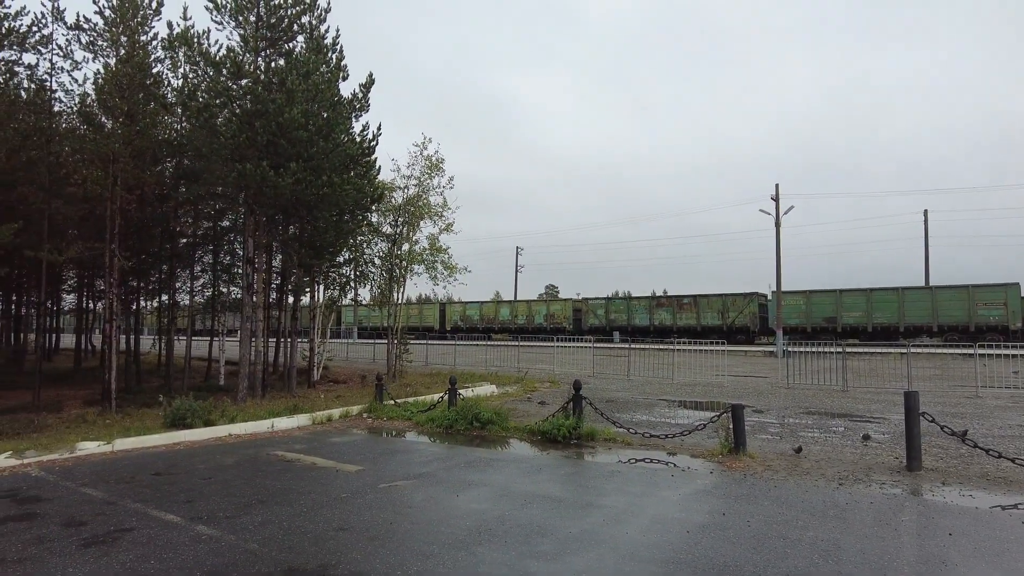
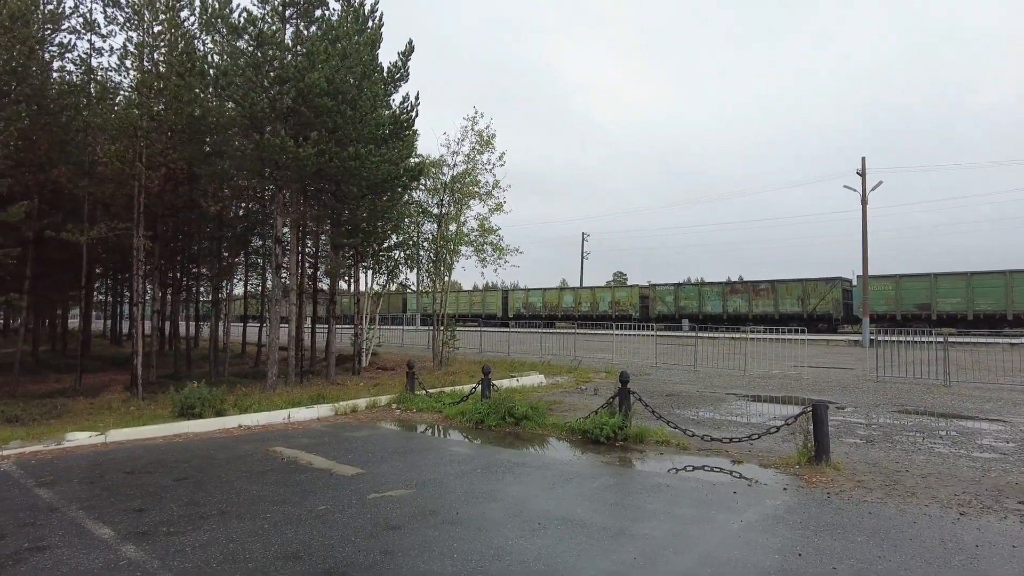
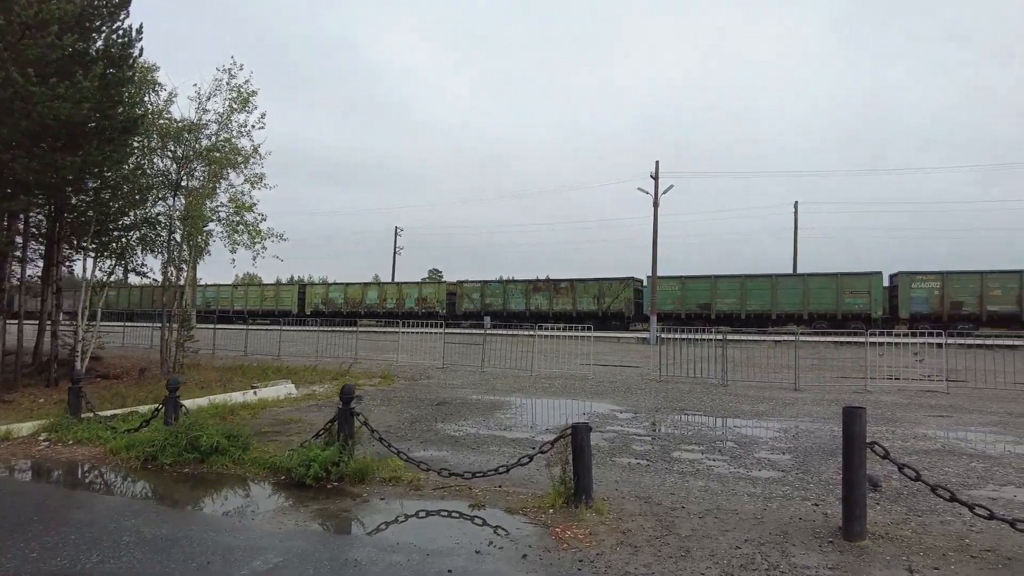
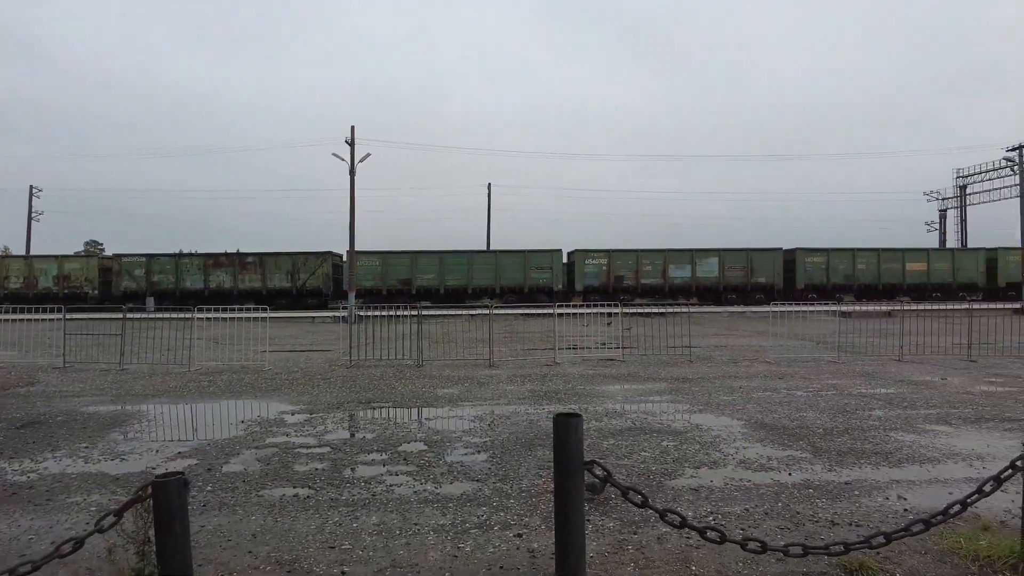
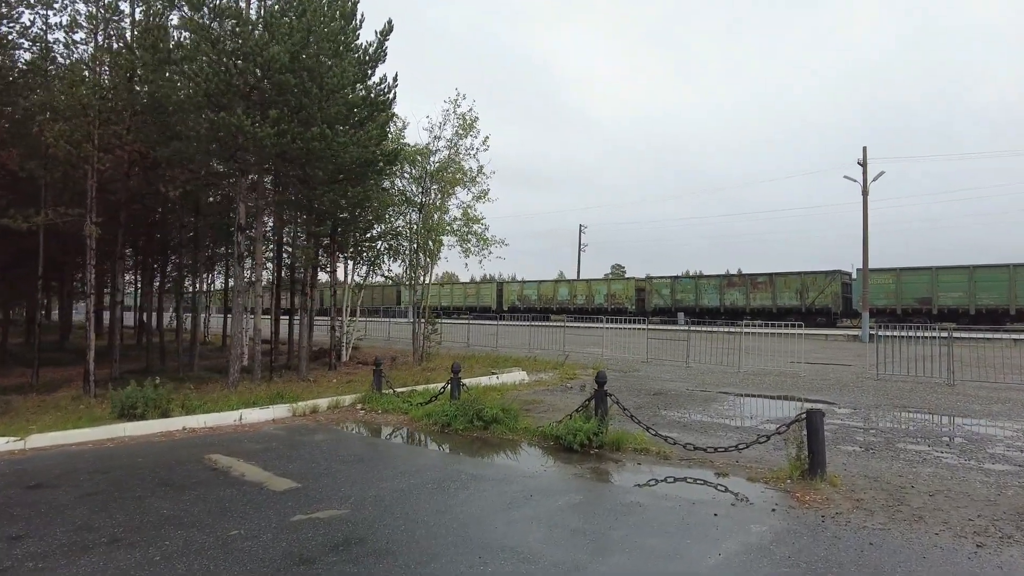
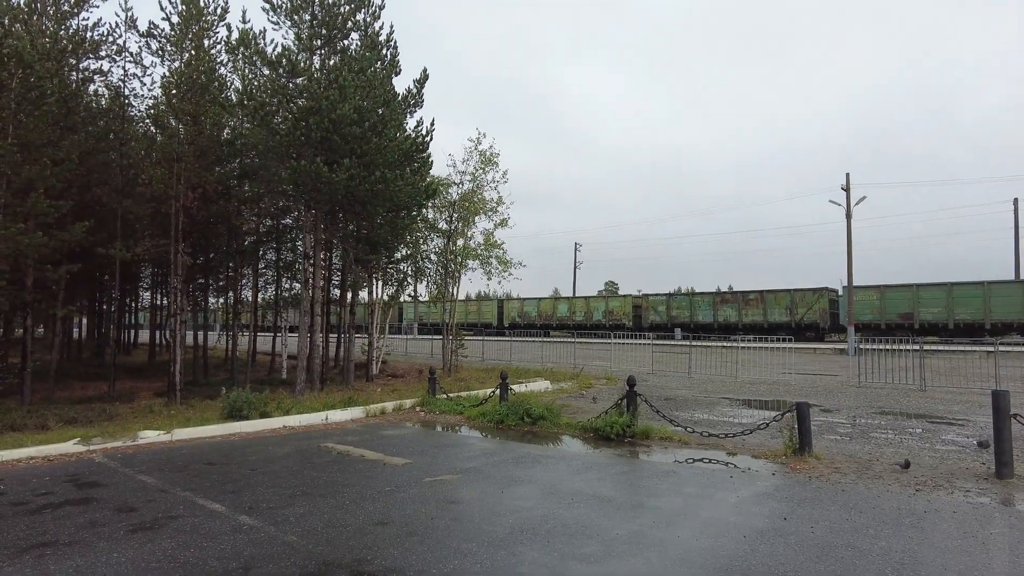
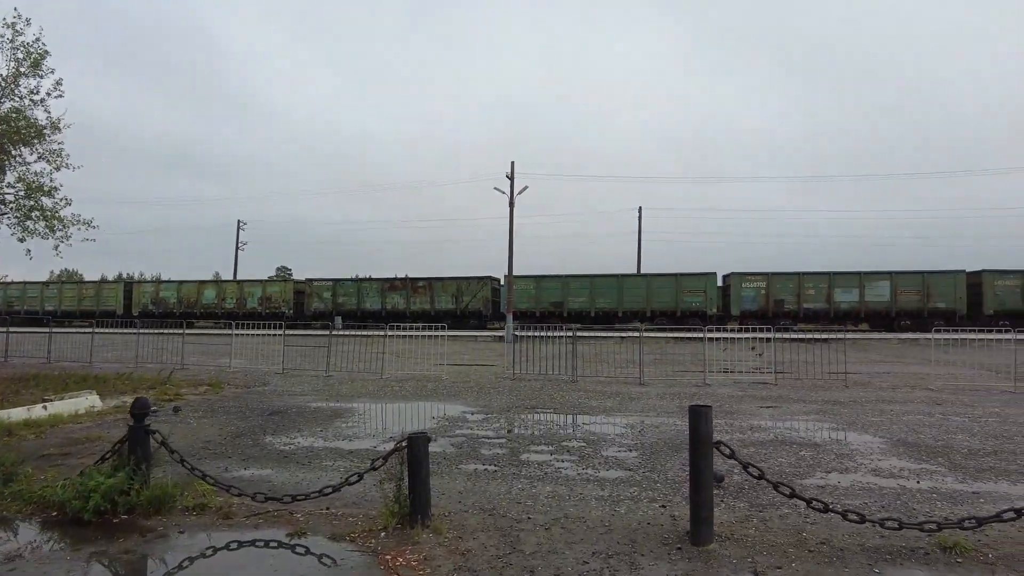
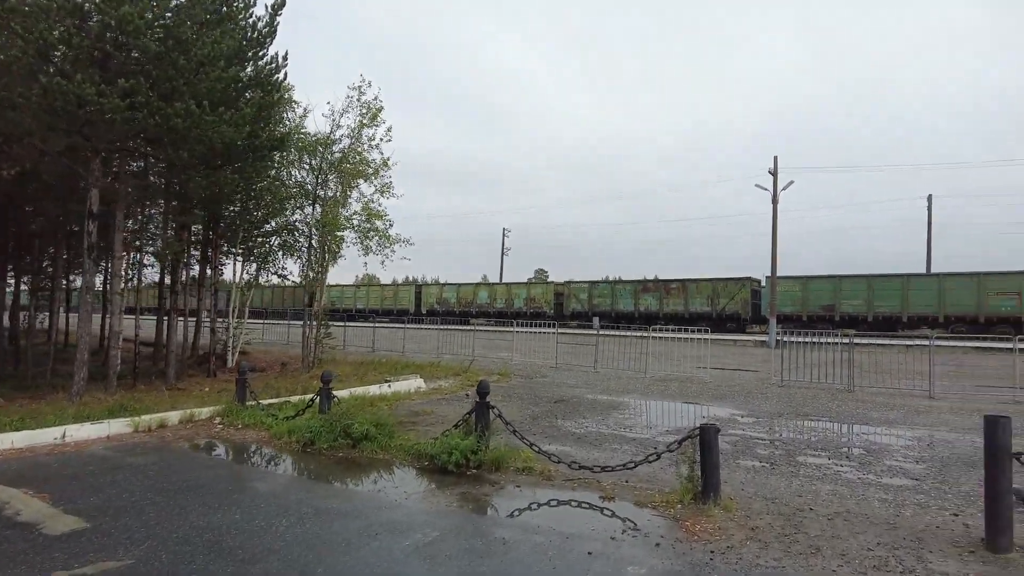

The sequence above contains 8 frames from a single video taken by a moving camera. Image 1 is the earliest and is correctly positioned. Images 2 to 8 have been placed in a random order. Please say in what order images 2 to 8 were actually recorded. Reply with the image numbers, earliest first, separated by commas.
6, 2, 5, 8, 3, 7, 4
